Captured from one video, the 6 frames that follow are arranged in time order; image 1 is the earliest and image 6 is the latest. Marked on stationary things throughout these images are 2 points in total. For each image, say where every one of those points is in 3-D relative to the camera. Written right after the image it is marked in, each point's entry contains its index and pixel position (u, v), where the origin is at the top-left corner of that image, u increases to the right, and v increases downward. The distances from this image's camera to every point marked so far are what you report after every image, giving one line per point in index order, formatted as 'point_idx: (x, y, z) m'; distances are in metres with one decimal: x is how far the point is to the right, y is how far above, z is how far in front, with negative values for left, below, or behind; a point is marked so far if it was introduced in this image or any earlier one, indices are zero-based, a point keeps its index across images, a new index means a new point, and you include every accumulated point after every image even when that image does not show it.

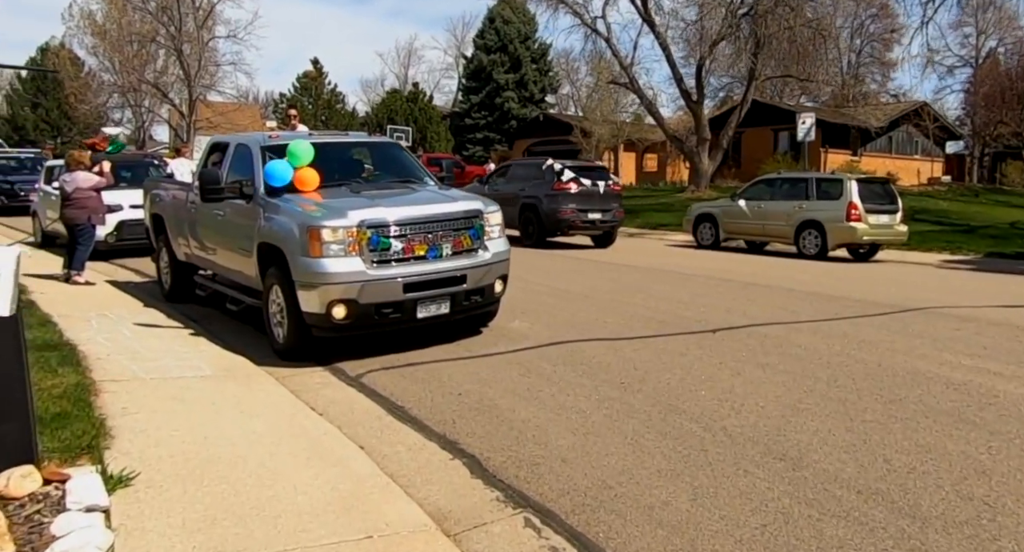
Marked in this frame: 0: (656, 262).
0: (+2.3, +0.2, +13.8) m
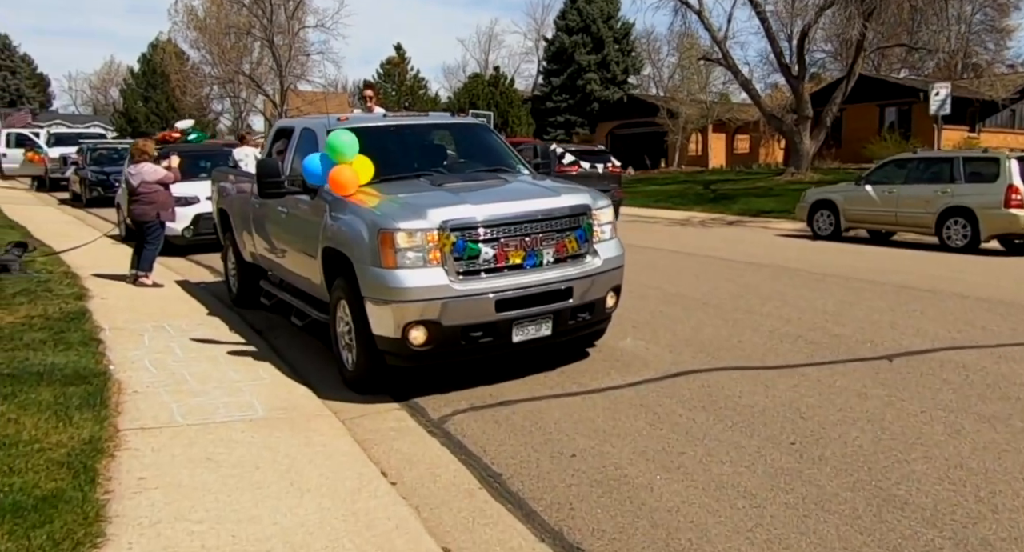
0: (+3.8, +0.3, +12.0) m
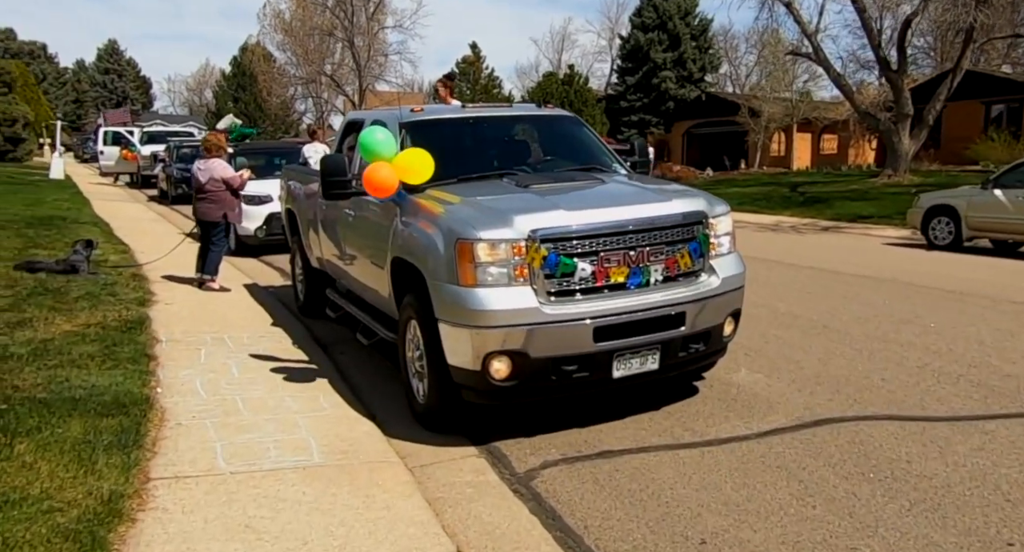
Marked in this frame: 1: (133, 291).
0: (+4.9, +0.1, +10.7) m
1: (-4.4, -0.2, +9.9) m
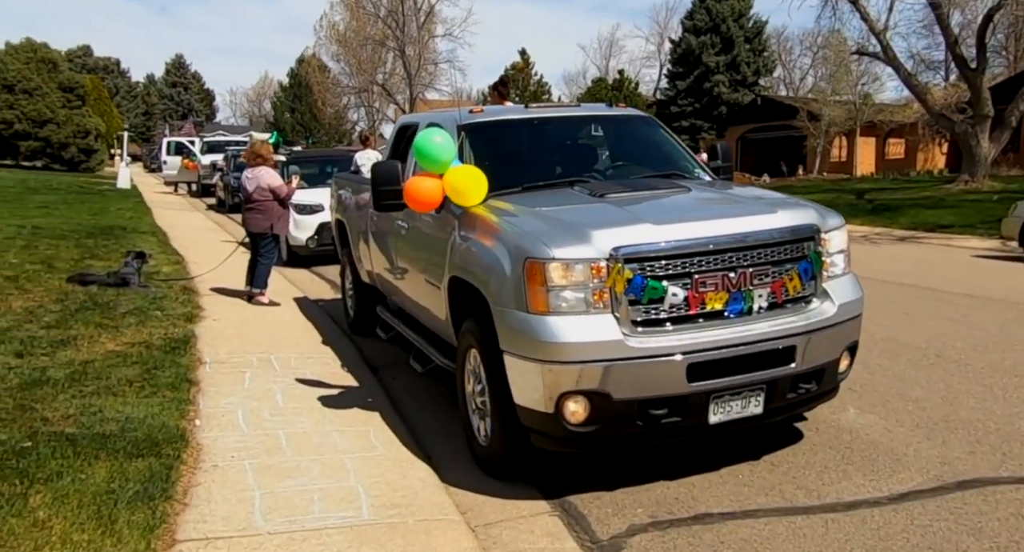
0: (+5.6, -0.1, +9.8) m
1: (-3.7, -0.4, +9.5) m
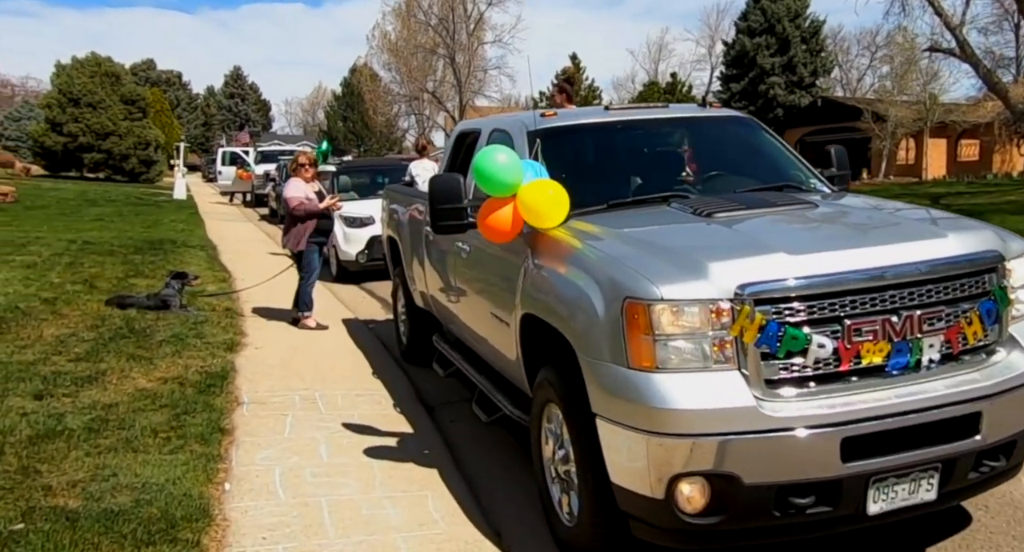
0: (+6.3, -0.3, +8.5) m
1: (-3.0, -0.6, +8.8) m
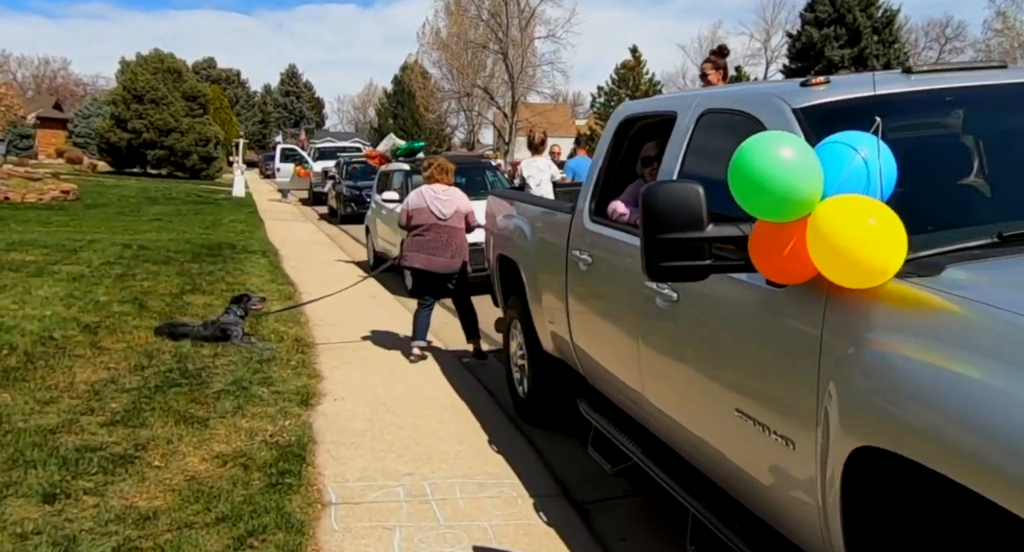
0: (+7.5, -0.6, +6.2) m
1: (-1.8, -0.8, +7.0) m
